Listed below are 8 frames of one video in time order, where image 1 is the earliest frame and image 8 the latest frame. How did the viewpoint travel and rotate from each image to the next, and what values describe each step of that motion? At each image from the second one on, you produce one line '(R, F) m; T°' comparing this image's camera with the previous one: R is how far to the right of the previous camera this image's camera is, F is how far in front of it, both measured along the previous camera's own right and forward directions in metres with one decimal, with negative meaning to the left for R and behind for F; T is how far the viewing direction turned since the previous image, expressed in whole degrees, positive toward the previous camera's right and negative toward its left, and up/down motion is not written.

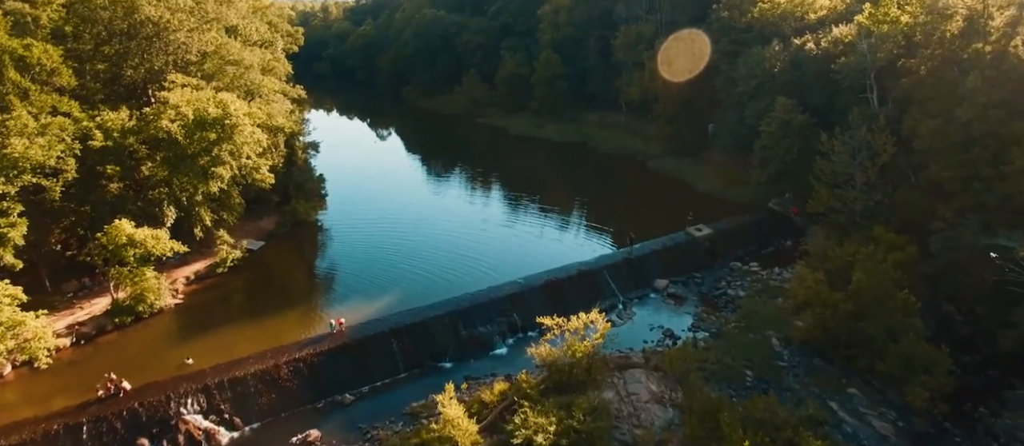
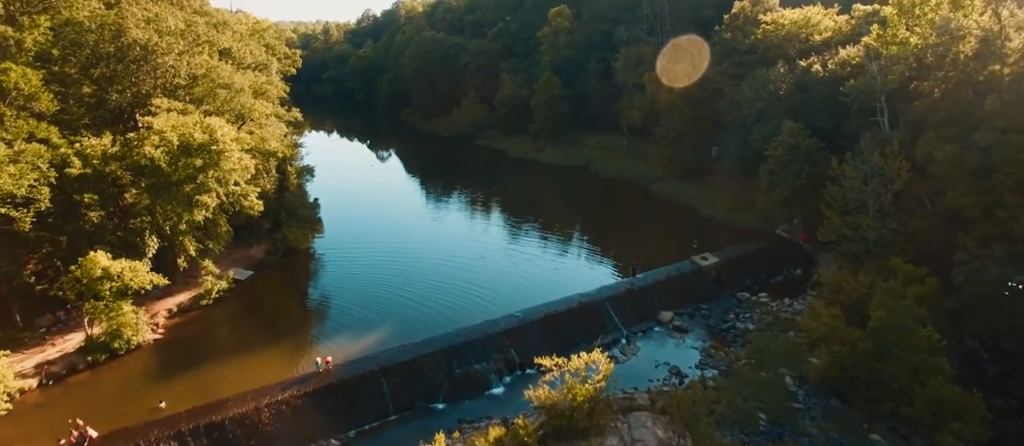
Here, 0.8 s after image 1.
(+0.2, +1.2) m; 0°
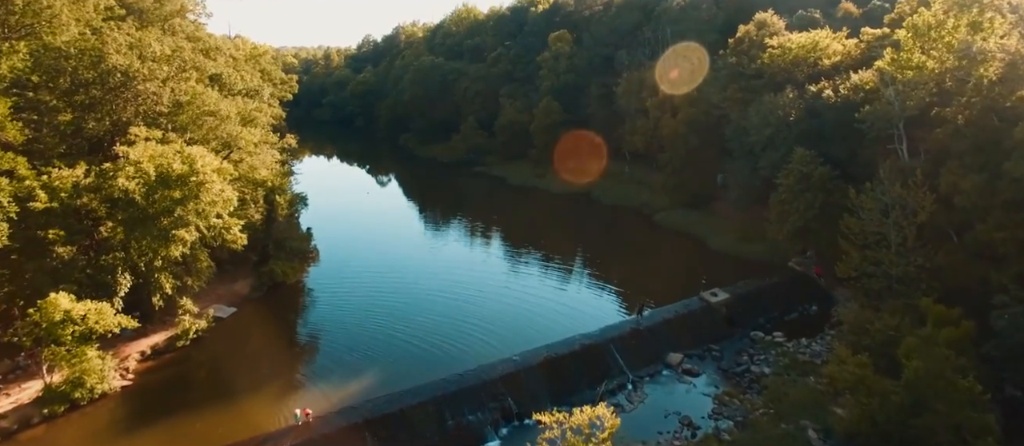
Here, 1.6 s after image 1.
(+0.2, +1.6) m; 0°
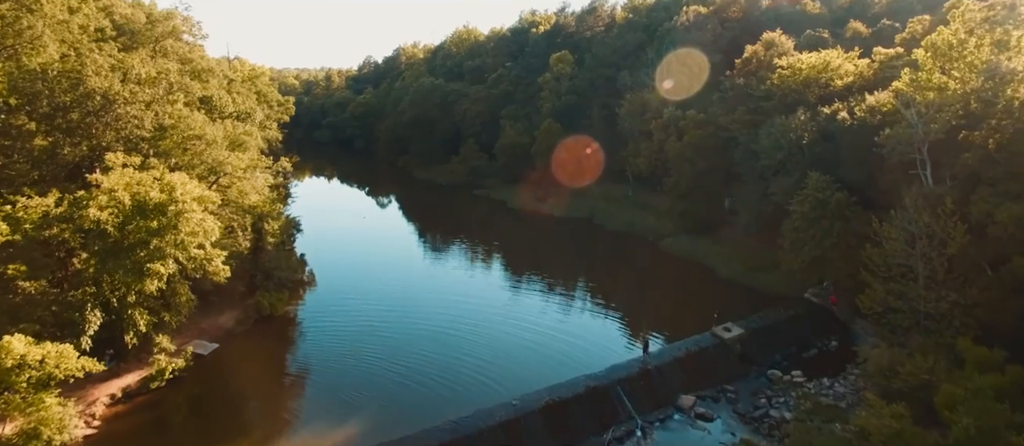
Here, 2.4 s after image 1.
(+0.1, +1.6) m; 0°
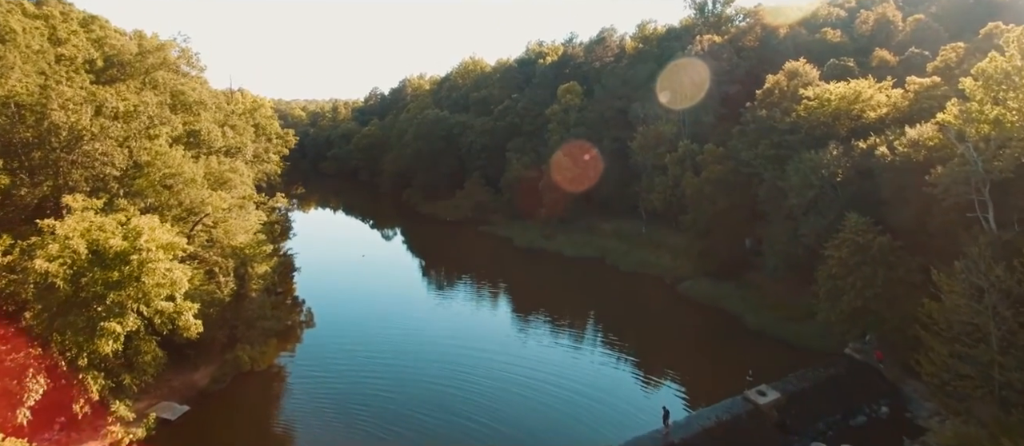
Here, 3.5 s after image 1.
(+0.1, +2.8) m; -1°
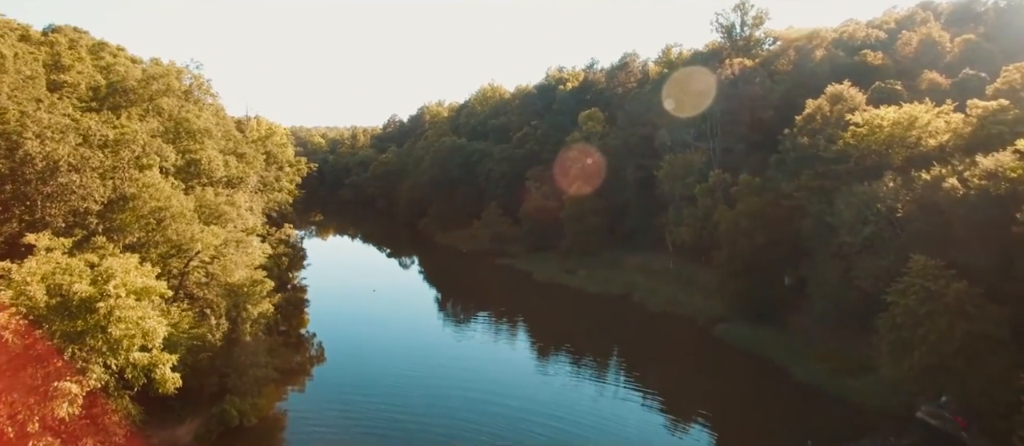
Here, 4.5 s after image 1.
(+0.1, +2.9) m; -2°
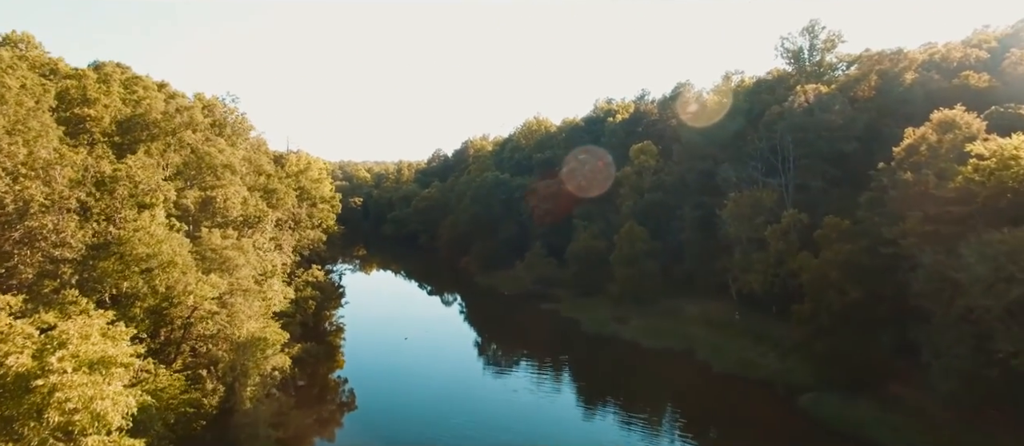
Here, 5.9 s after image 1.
(+0.1, +4.5) m; -4°
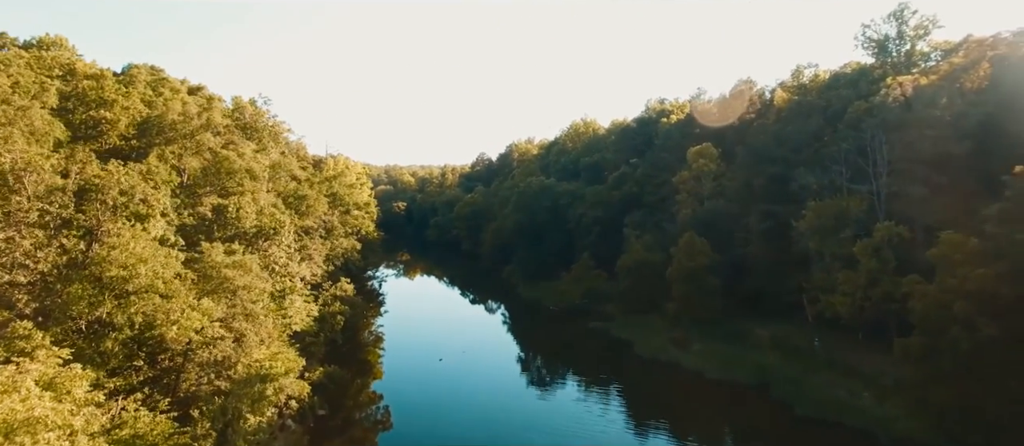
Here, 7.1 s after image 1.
(0.0, +4.5) m; -4°
